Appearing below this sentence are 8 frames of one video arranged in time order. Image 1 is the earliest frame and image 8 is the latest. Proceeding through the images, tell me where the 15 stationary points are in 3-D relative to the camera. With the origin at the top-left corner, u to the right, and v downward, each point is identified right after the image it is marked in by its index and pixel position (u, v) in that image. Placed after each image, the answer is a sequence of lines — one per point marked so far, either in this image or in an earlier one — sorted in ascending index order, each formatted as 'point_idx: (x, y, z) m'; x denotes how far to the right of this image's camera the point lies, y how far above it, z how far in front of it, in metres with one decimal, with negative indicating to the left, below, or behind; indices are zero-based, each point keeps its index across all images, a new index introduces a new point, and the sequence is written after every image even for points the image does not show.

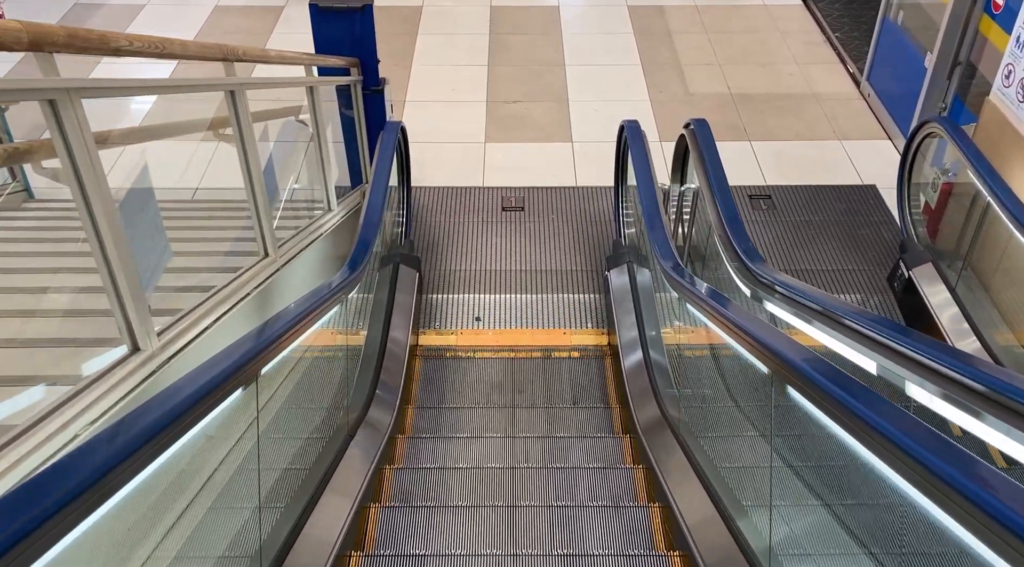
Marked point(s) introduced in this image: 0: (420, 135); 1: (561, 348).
0: (-0.7, +1.1, +5.9) m
1: (+0.3, -0.3, +4.2) m
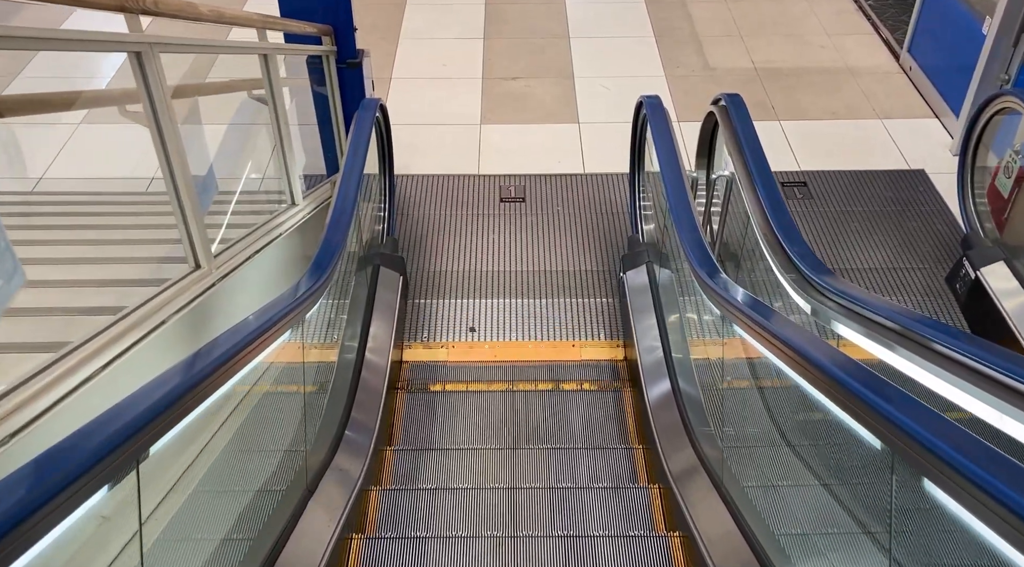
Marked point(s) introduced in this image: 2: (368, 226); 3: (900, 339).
0: (-0.7, +1.1, +5.3) m
1: (+0.3, -0.4, +3.6) m
2: (-0.7, +0.3, +3.7) m
3: (+1.1, -0.2, +2.3) m
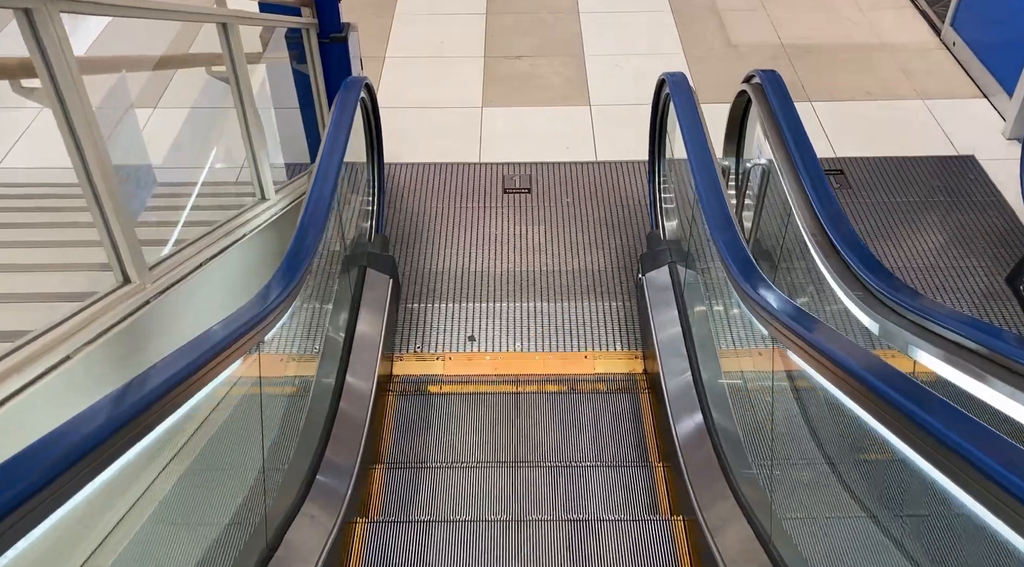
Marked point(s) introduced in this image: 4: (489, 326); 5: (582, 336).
0: (-0.7, +1.1, +4.9) m
1: (+0.3, -0.4, +3.2) m
2: (-0.7, +0.3, +3.3) m
3: (+1.1, -0.2, +1.9) m
4: (-0.1, -0.2, +3.4) m
5: (+0.3, -0.2, +3.4) m
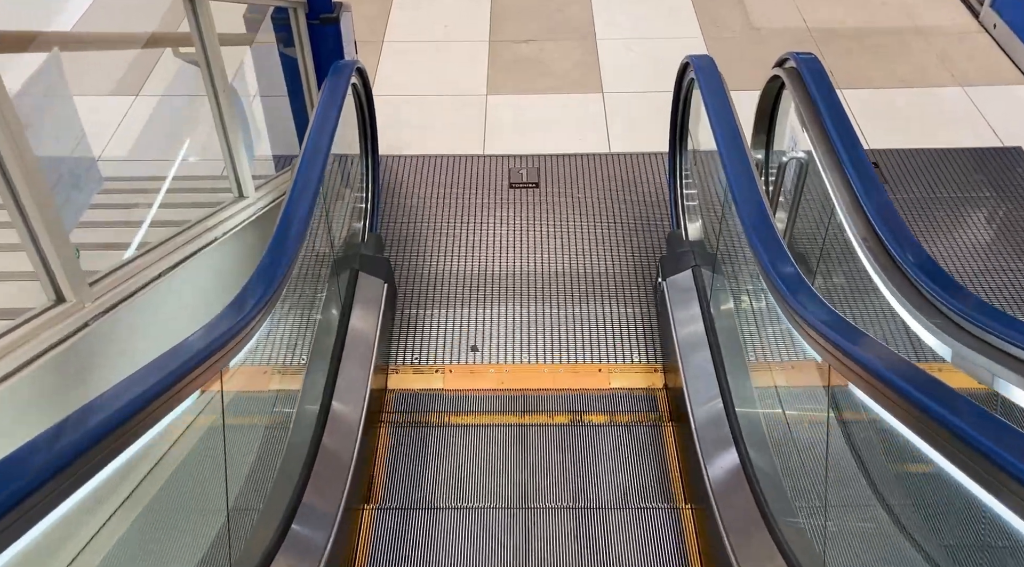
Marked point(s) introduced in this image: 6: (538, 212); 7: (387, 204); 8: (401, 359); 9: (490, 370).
0: (-0.6, +1.1, +4.5) m
1: (+0.3, -0.4, +2.9) m
2: (-0.6, +0.2, +3.0) m
3: (+1.1, -0.2, +1.6) m
4: (-0.1, -0.2, +3.1) m
5: (+0.3, -0.2, +3.1) m
6: (+0.1, +0.3, +3.7) m
7: (-0.6, +0.4, +3.7) m
8: (-0.4, -0.3, +3.0) m
9: (-0.1, -0.3, +3.0) m
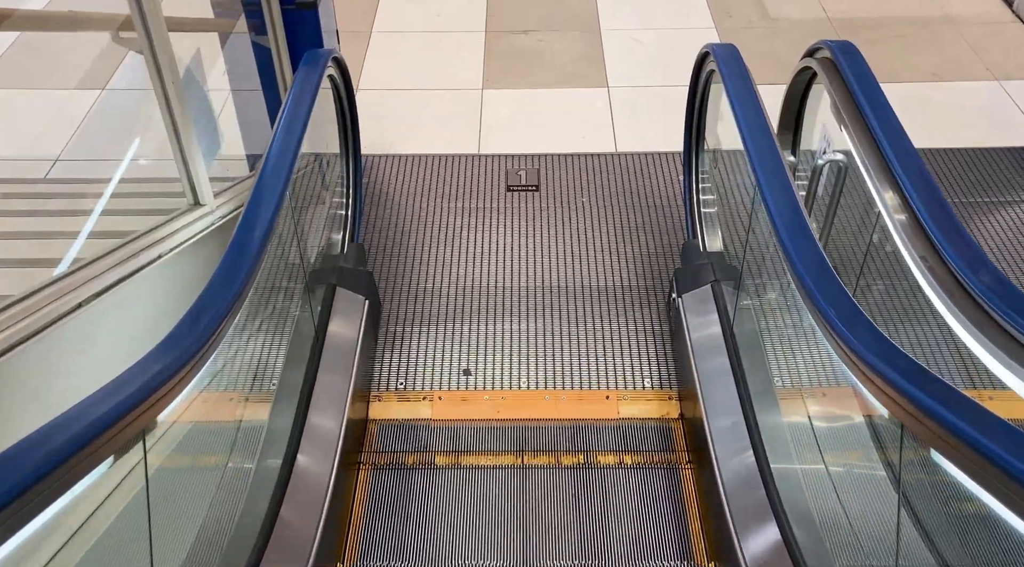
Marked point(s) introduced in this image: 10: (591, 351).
0: (-0.6, +1.1, +4.2) m
1: (+0.3, -0.4, +2.5) m
2: (-0.7, +0.2, +2.7) m
3: (+1.1, -0.3, +1.3) m
4: (-0.1, -0.3, +2.8) m
5: (+0.3, -0.3, +2.7) m
6: (+0.1, +0.3, +3.3) m
7: (-0.6, +0.3, +3.4) m
8: (-0.4, -0.3, +2.7) m
9: (-0.1, -0.4, +2.6) m
10: (+0.3, -0.2, +2.8) m
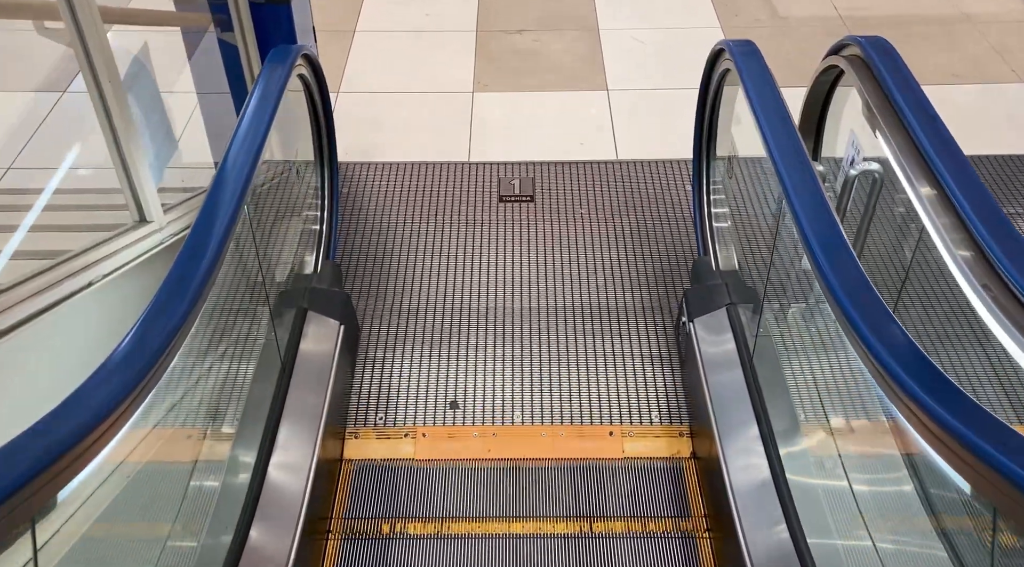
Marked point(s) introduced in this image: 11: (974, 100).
0: (-0.7, +1.0, +4.0) m
1: (+0.3, -0.5, +2.3) m
2: (-0.7, +0.1, +2.4) m
3: (+1.1, -0.4, +1.0) m
4: (-0.1, -0.3, +2.5) m
5: (+0.3, -0.4, +2.5) m
6: (+0.1, +0.2, +3.1) m
7: (-0.6, +0.2, +3.1) m
8: (-0.5, -0.4, +2.4) m
9: (-0.1, -0.4, +2.4) m
10: (+0.3, -0.3, +2.5) m
11: (+2.0, +0.8, +3.6) m
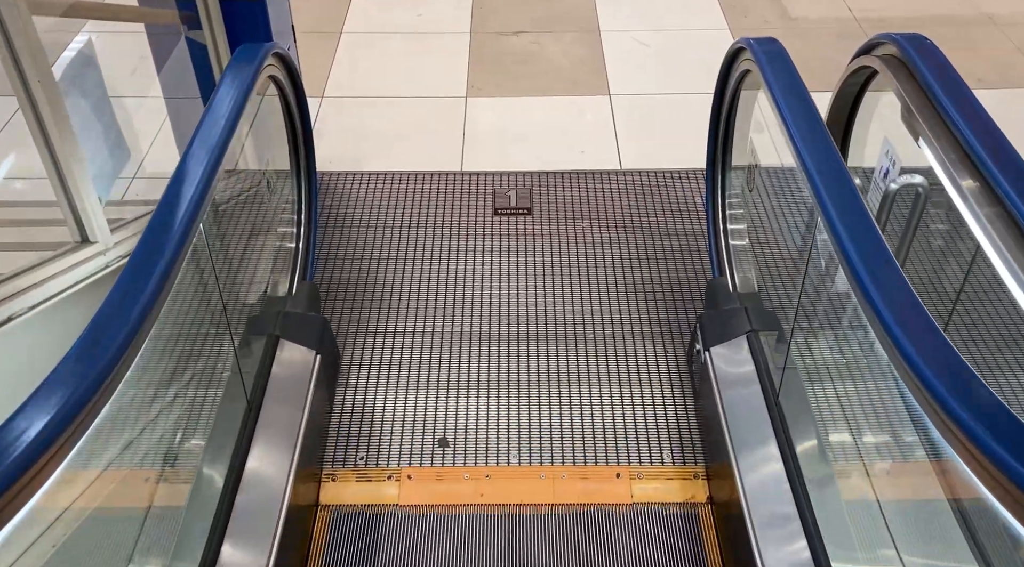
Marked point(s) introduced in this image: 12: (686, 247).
0: (-0.7, +0.9, +3.7) m
1: (+0.3, -0.6, +2.0) m
2: (-0.7, +0.1, +2.2) m
3: (+1.1, -0.4, +0.8) m
4: (-0.1, -0.4, +2.3) m
5: (+0.3, -0.4, +2.2) m
6: (+0.1, +0.1, +2.8) m
7: (-0.6, +0.2, +2.9) m
8: (-0.5, -0.5, +2.2) m
9: (-0.1, -0.5, +2.1) m
10: (+0.2, -0.4, +2.3) m
11: (+2.0, +0.7, +3.4) m
12: (+0.6, +0.1, +2.8) m
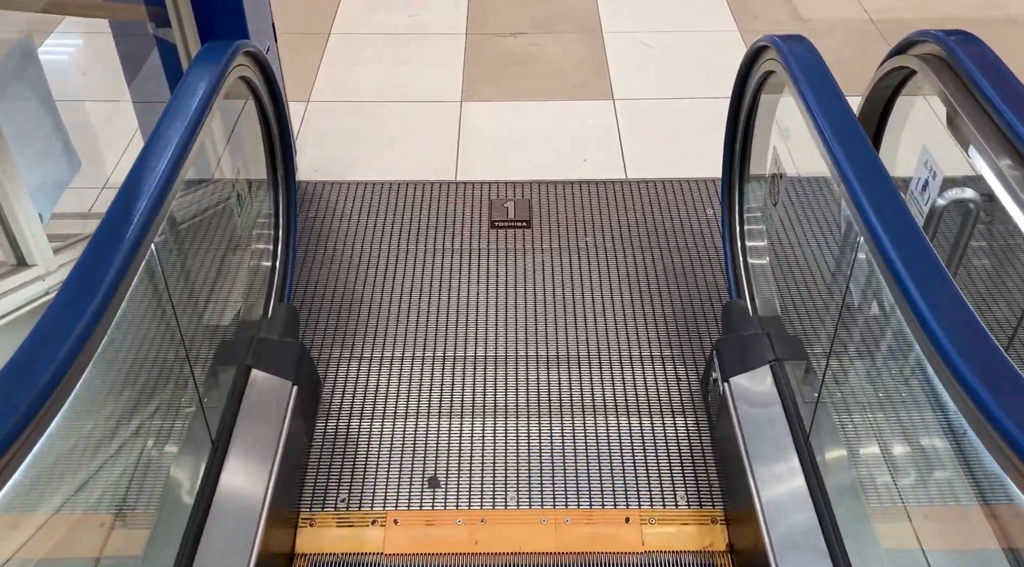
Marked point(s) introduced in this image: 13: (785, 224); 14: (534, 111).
0: (-0.7, +0.9, +3.5) m
1: (+0.3, -0.6, +1.8) m
2: (-0.7, 0.0, +2.0) m
3: (+1.1, -0.4, +0.6) m
4: (-0.1, -0.4, +2.1) m
5: (+0.3, -0.5, +2.0) m
6: (+0.1, +0.1, +2.6) m
7: (-0.6, +0.1, +2.7) m
8: (-0.5, -0.5, +2.0) m
9: (-0.1, -0.6, +1.9) m
10: (+0.2, -0.4, +2.1) m
11: (+2.0, +0.7, +3.2) m
12: (+0.6, +0.1, +2.6) m
13: (+0.6, +0.1, +1.9) m
14: (+0.1, +0.7, +3.3) m
